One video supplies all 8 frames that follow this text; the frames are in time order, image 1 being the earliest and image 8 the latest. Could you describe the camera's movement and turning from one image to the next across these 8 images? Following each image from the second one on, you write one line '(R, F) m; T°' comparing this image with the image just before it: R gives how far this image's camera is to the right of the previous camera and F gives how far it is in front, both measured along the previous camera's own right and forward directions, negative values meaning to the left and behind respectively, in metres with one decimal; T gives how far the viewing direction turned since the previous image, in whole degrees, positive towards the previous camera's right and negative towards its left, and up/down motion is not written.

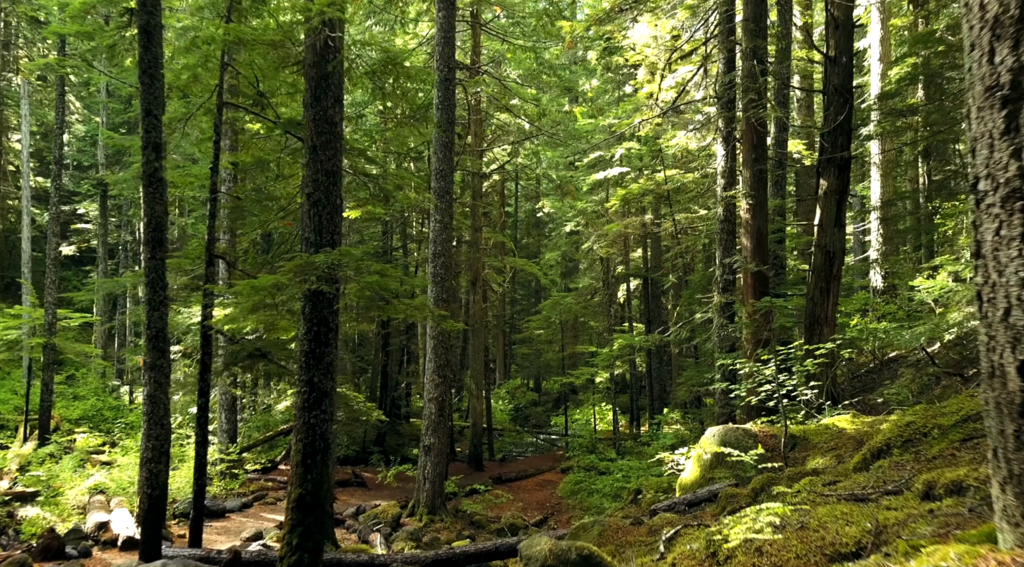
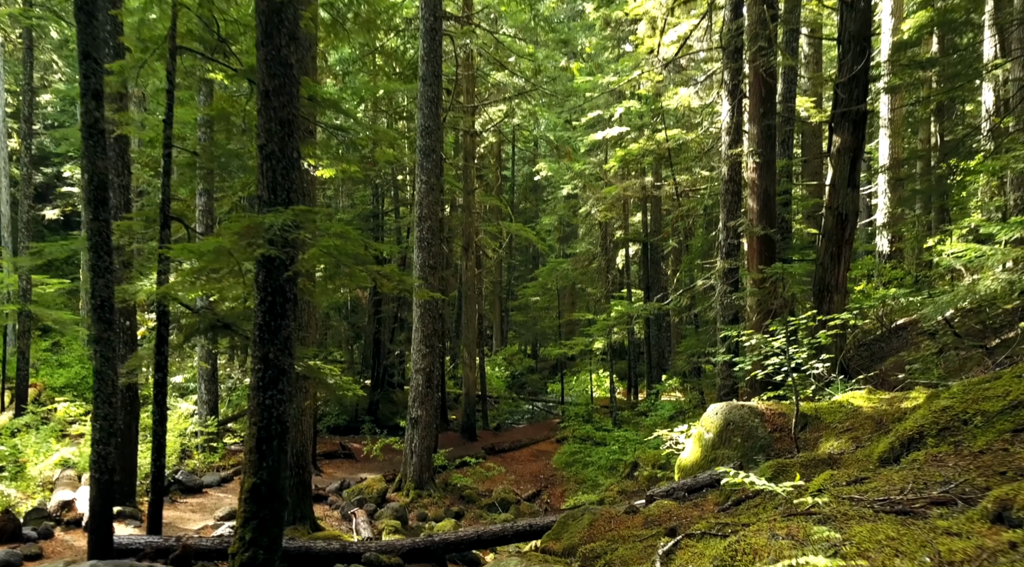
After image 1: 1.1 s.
(+0.2, +0.9) m; 0°
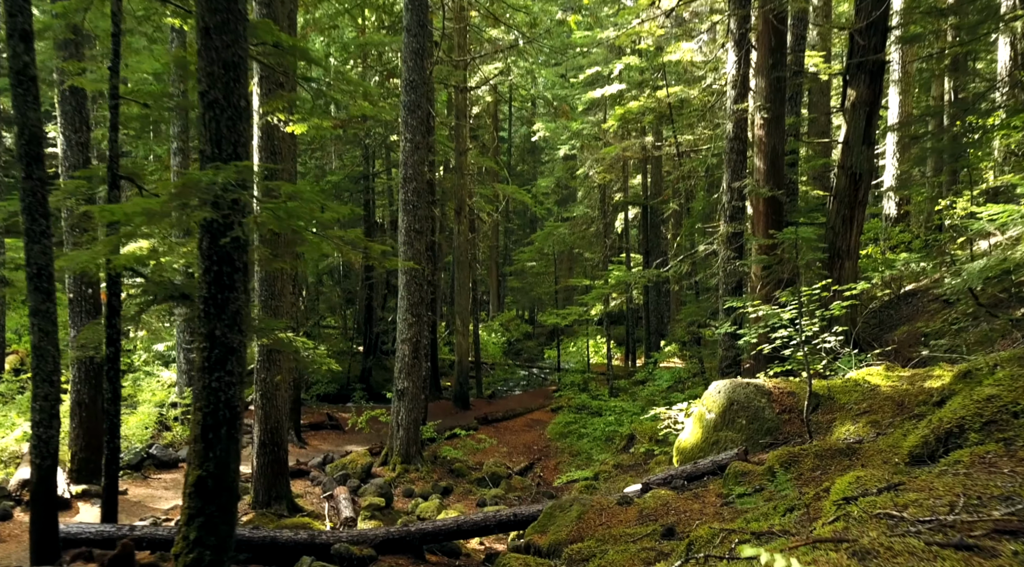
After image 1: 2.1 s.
(+0.2, +0.9) m; 0°
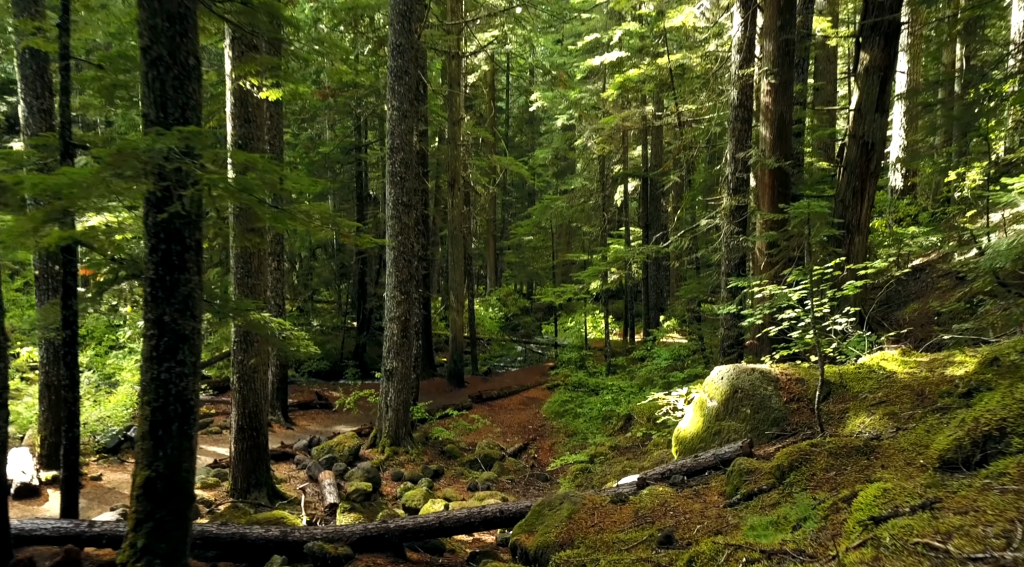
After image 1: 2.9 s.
(+0.1, +0.7) m; 0°
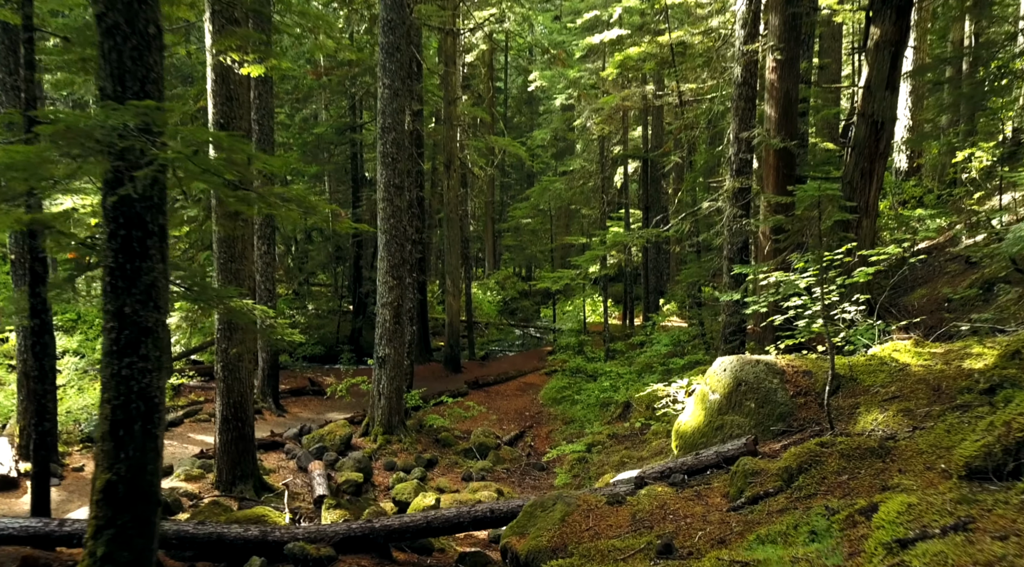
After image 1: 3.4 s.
(+0.1, +0.4) m; 0°
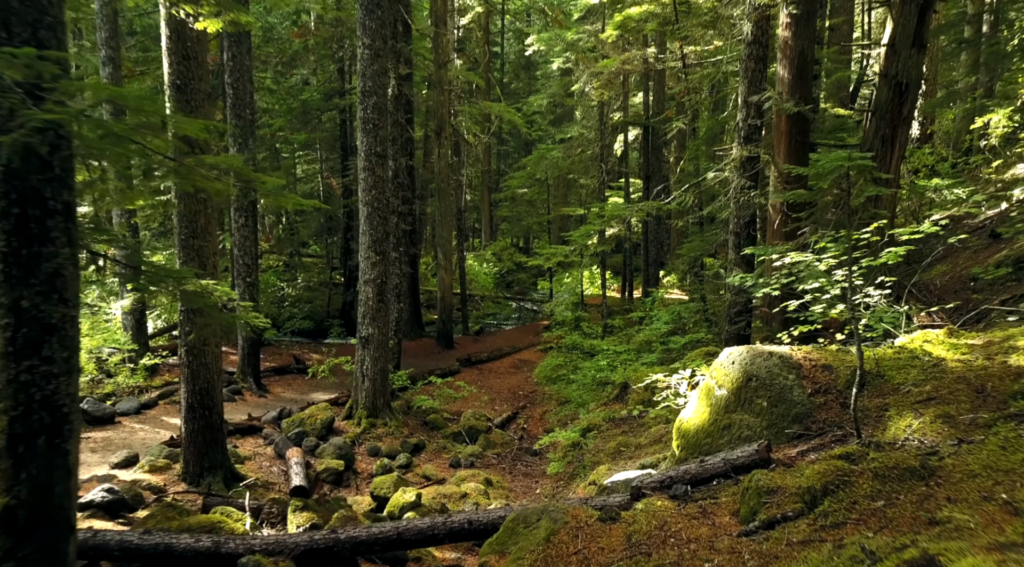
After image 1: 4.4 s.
(+0.1, +0.9) m; 0°
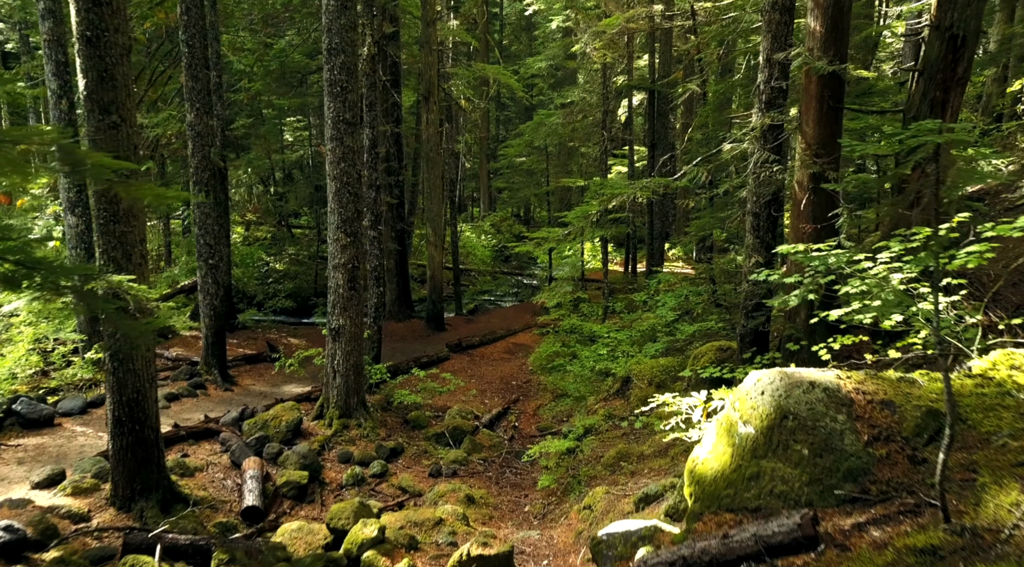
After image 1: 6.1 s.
(+0.2, +1.6) m; 0°
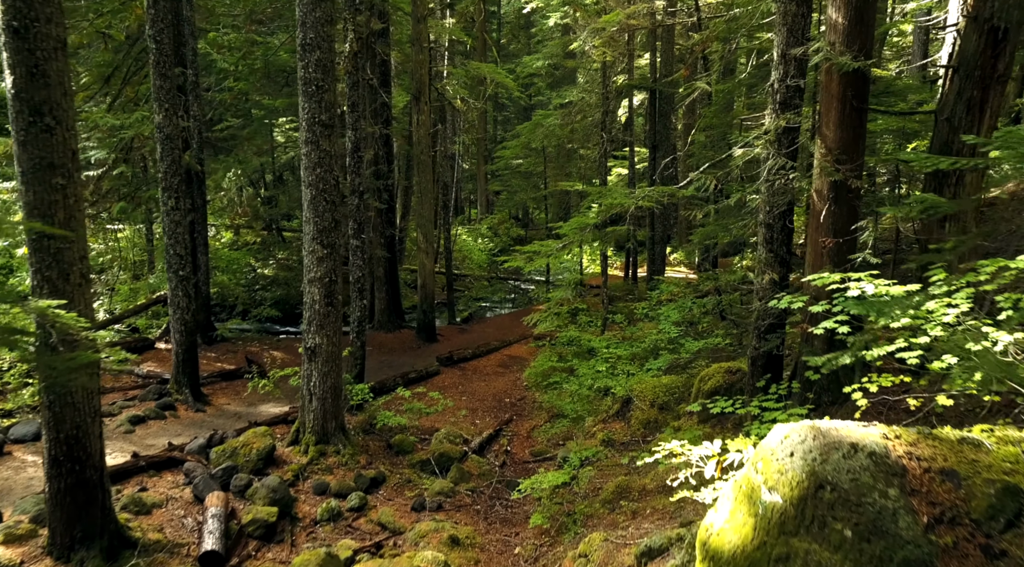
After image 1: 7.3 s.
(+0.1, +1.0) m; 0°
